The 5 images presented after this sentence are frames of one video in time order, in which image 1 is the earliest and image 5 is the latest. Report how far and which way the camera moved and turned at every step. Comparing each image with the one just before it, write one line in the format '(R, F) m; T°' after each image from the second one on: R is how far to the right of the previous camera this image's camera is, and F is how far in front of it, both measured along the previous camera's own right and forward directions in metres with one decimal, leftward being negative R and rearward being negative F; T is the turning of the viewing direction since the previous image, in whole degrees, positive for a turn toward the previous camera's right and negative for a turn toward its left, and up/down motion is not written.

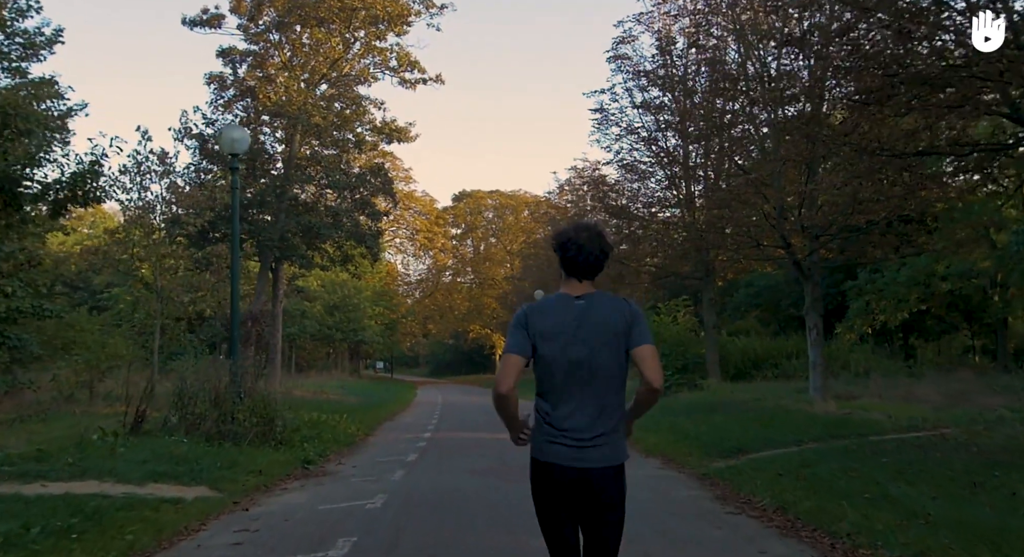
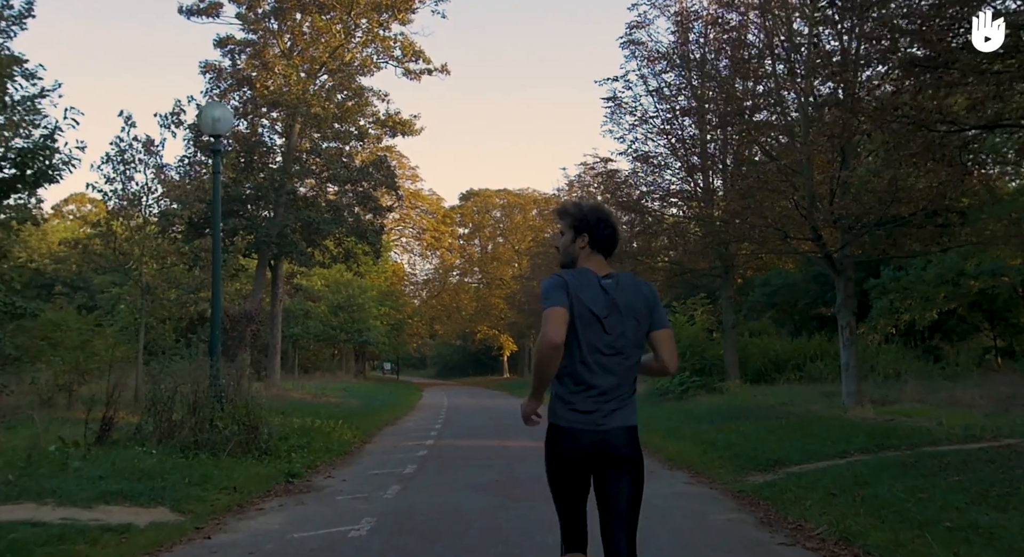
(0.0, +1.4) m; 0°
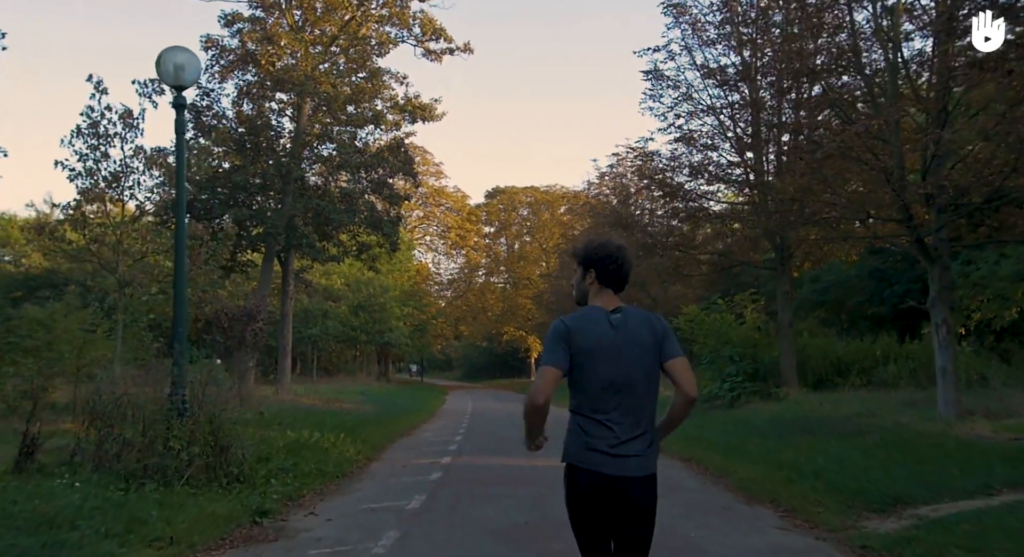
(-0.1, +2.7) m; -2°
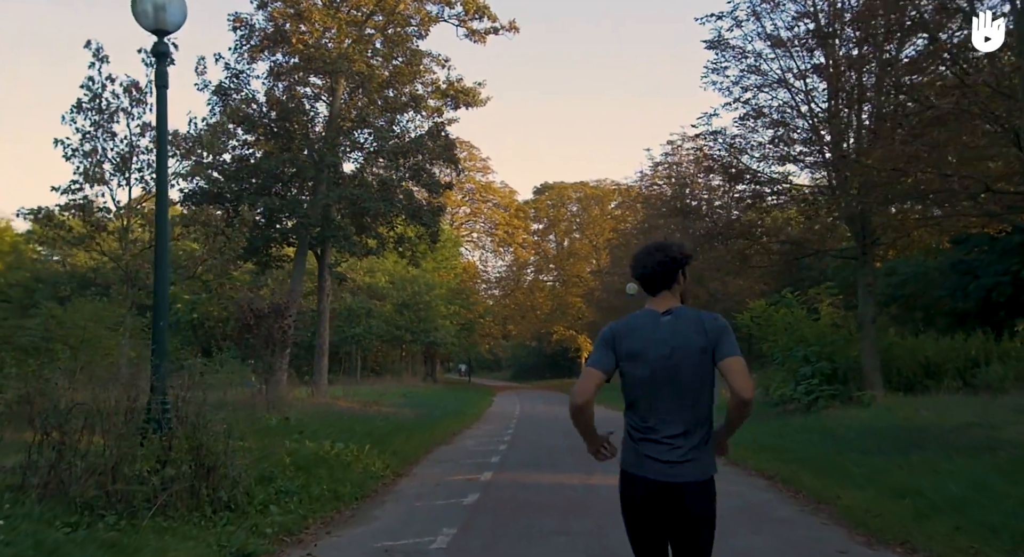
(0.0, +2.1) m; -3°
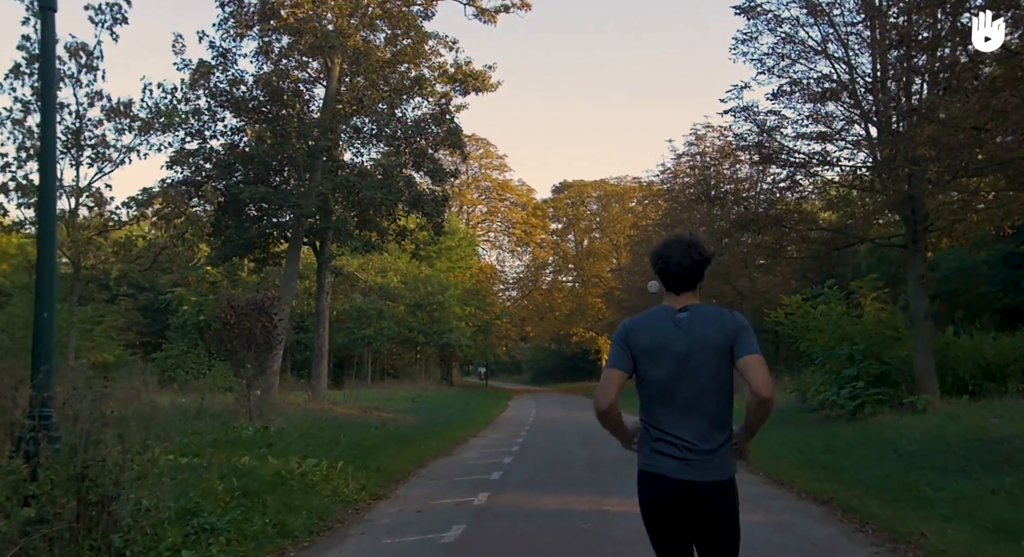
(+0.3, +2.1) m; -1°
